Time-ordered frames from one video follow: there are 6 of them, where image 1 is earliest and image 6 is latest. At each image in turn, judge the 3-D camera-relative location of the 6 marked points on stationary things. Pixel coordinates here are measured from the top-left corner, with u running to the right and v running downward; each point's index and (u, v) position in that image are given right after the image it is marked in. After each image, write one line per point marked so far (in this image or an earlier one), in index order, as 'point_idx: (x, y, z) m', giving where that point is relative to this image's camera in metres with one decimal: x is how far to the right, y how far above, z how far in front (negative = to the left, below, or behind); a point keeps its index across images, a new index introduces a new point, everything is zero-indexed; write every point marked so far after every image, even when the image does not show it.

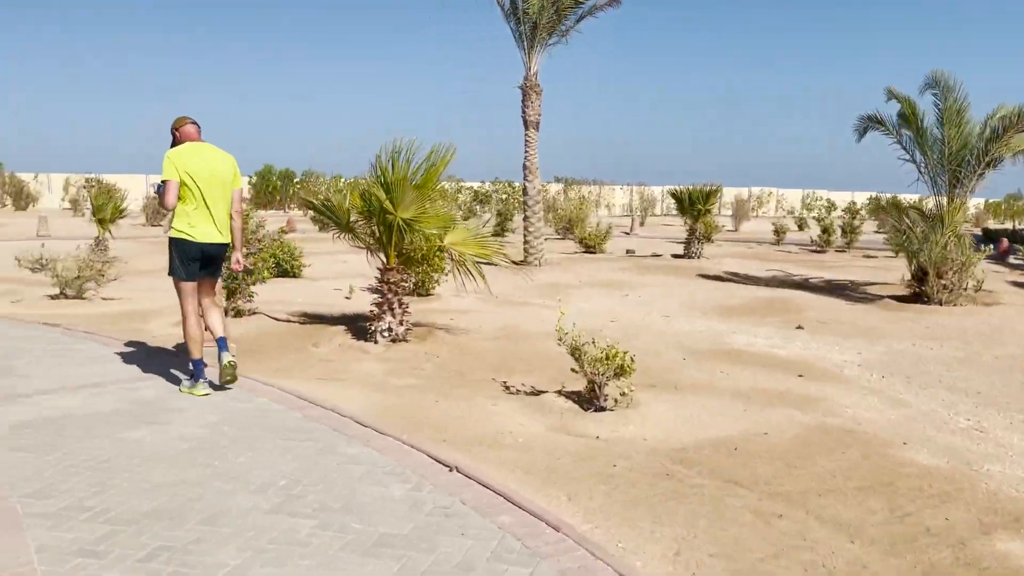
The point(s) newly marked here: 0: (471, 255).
0: (-0.5, +0.4, +9.6) m
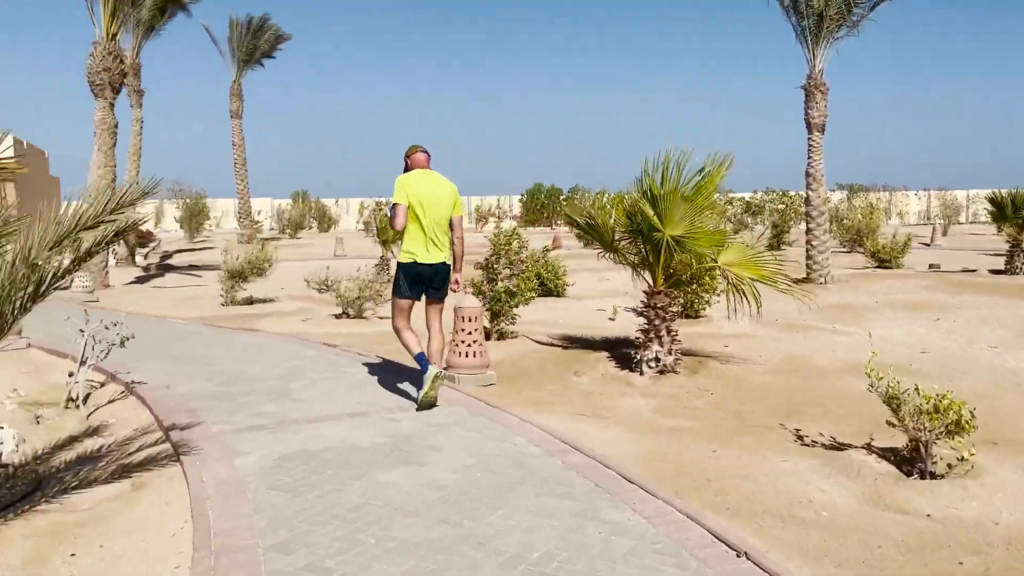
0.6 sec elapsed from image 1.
0: (+2.4, +0.1, +8.5) m
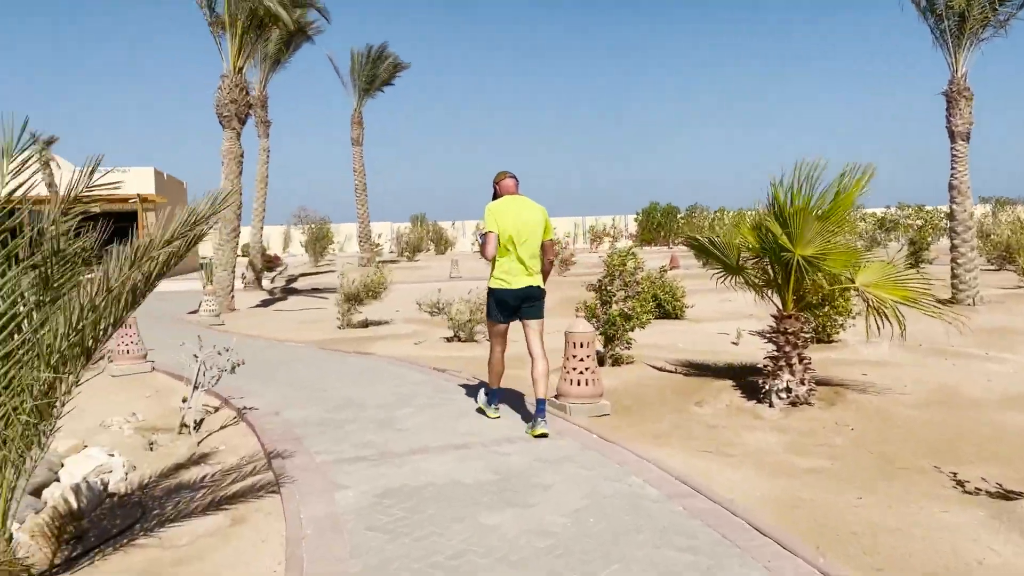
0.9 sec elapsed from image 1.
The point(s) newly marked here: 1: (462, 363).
0: (+3.5, -0.1, +7.6) m
1: (-0.7, -1.0, +11.0) m
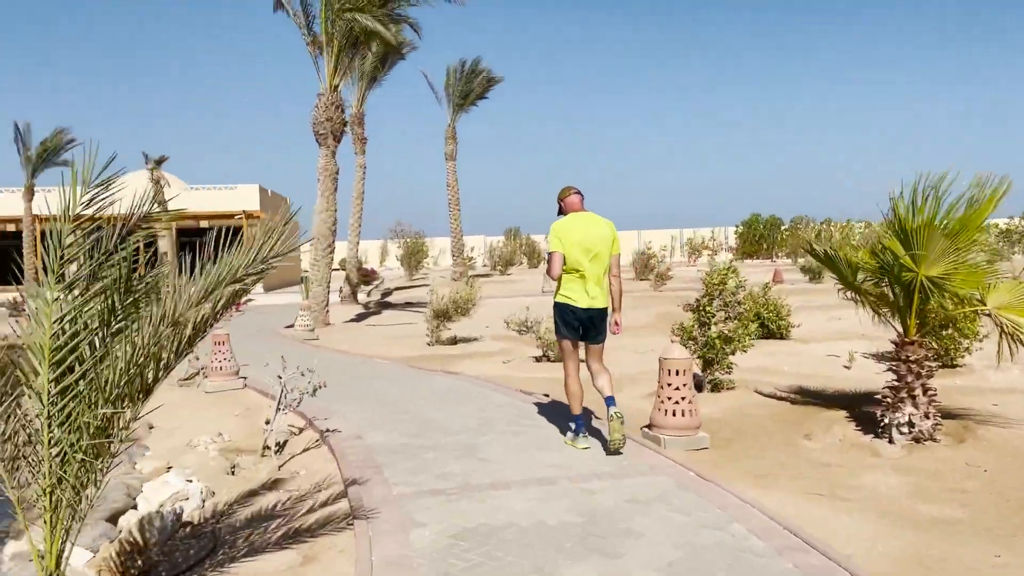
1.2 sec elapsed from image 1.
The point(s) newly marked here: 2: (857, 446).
0: (+4.3, -0.3, +6.8) m
1: (+0.5, -1.2, +10.6) m
2: (+3.0, -1.3, +7.1) m
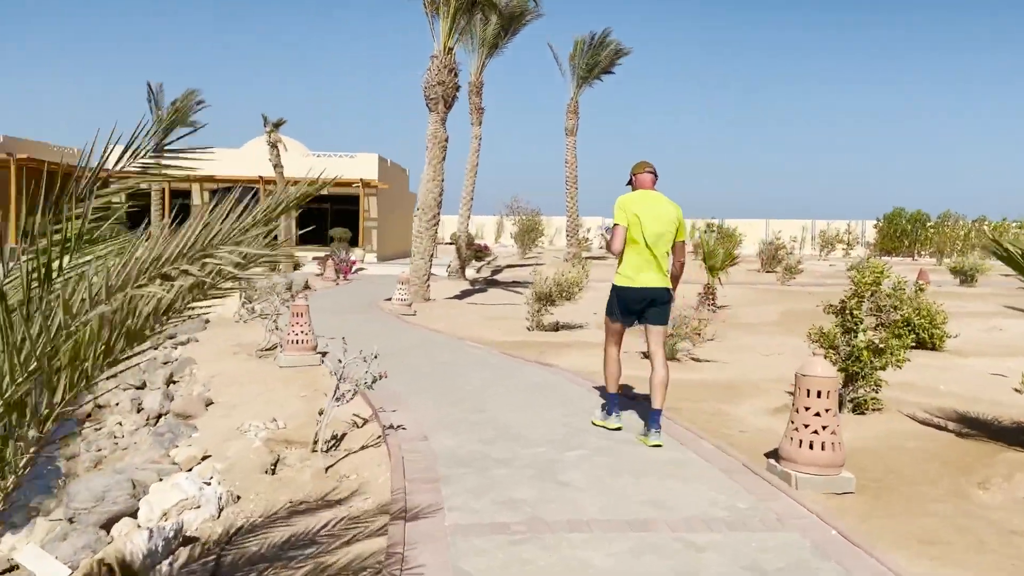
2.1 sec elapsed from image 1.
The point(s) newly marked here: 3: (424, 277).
0: (+4.9, -0.5, +4.9) m
1: (+1.6, -1.1, +9.2) m
2: (+3.6, -1.4, +5.4) m
3: (-1.9, +0.2, +17.6) m
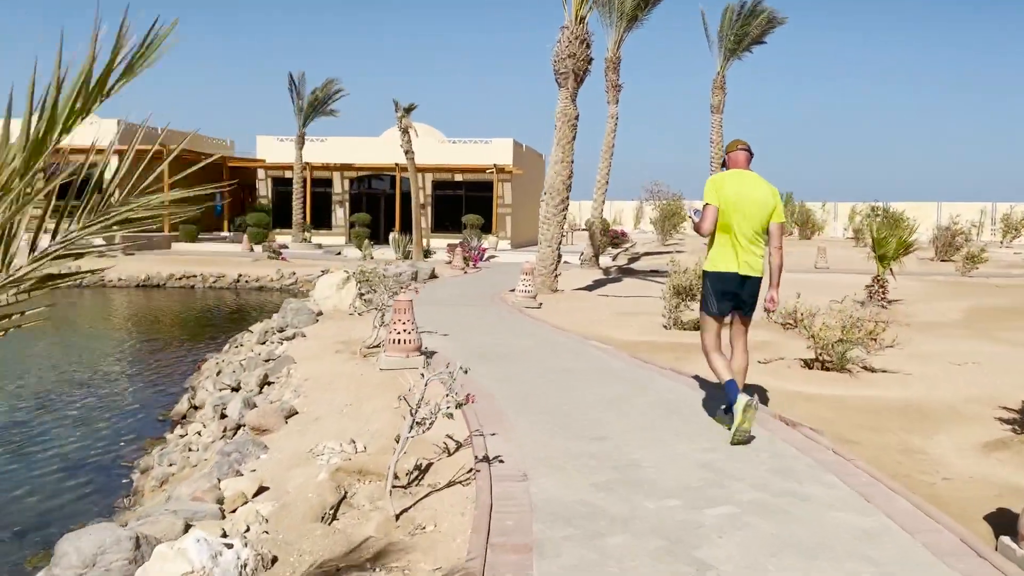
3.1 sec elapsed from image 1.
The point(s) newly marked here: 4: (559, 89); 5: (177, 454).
0: (+5.3, -0.5, +2.7) m
1: (+2.9, -1.1, +7.5) m
2: (+4.1, -1.5, +3.4) m
3: (+0.8, +0.4, +16.3) m
4: (+0.9, +3.9, +16.2) m
5: (-2.7, -1.3, +6.7) m
